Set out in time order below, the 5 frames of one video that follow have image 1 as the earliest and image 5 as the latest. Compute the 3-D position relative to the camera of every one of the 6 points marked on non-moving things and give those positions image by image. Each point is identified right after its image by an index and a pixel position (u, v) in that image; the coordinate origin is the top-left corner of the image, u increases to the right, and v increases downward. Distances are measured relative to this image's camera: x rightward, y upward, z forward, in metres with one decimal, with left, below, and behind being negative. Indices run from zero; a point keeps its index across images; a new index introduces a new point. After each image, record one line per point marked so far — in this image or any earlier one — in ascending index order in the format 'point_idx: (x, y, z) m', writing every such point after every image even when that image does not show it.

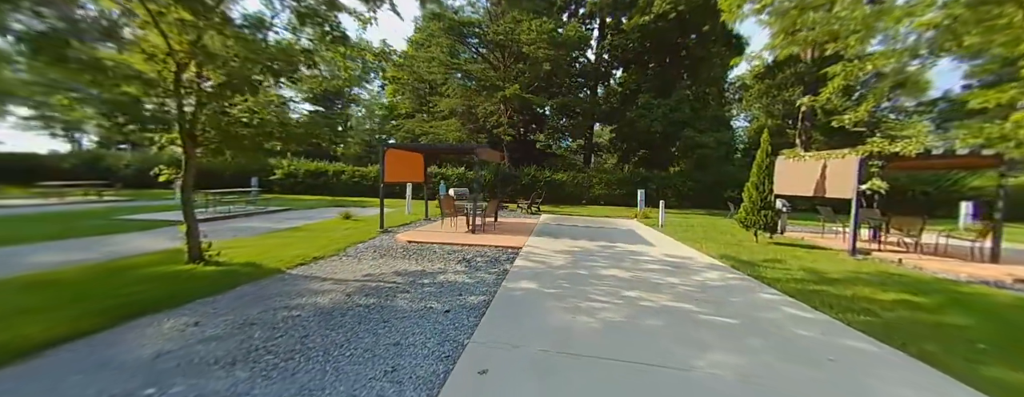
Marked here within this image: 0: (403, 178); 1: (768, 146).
0: (-3.3, +0.6, +9.1) m
1: (+6.3, +1.3, +7.8) m
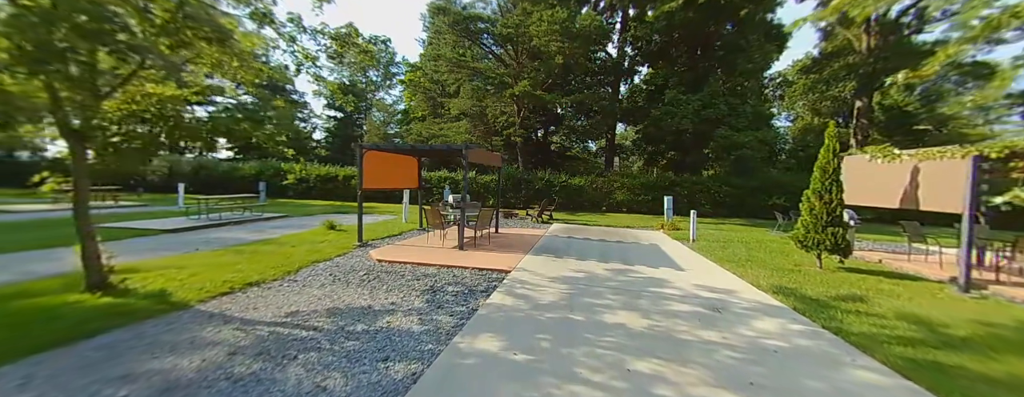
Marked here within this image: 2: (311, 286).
0: (-3.3, +0.4, +8.1) m
1: (+6.2, +1.1, +6.0) m
2: (-2.9, -1.3, +4.5) m
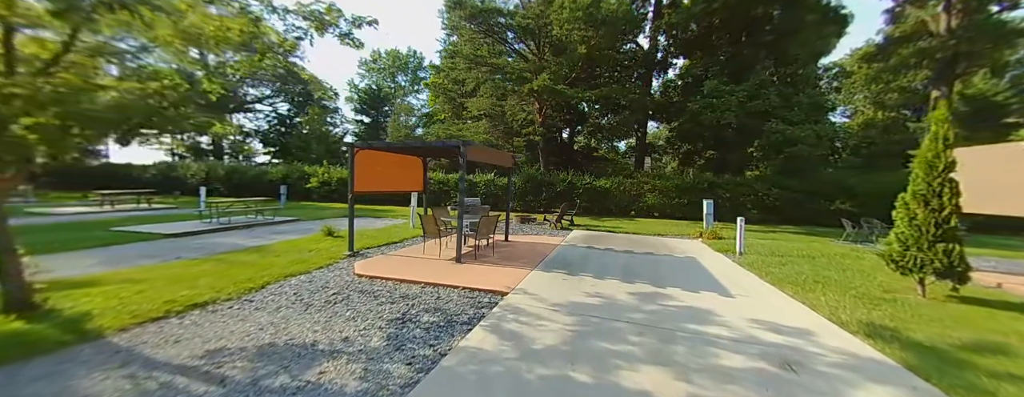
0: (-3.1, +0.3, +7.4) m
1: (+6.2, +1.0, +4.5) m
2: (-3.0, -1.3, +3.8) m
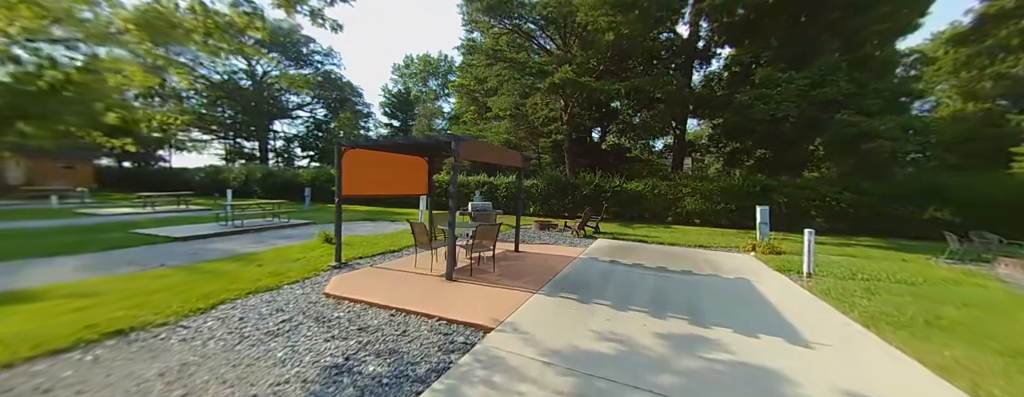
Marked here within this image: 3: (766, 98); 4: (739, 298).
0: (-2.9, +0.2, +6.7) m
1: (+6.1, +0.9, +2.9) m
2: (-3.2, -1.4, +3.1) m
3: (+11.3, +4.4, +14.1) m
4: (+3.5, -1.5, +4.9) m
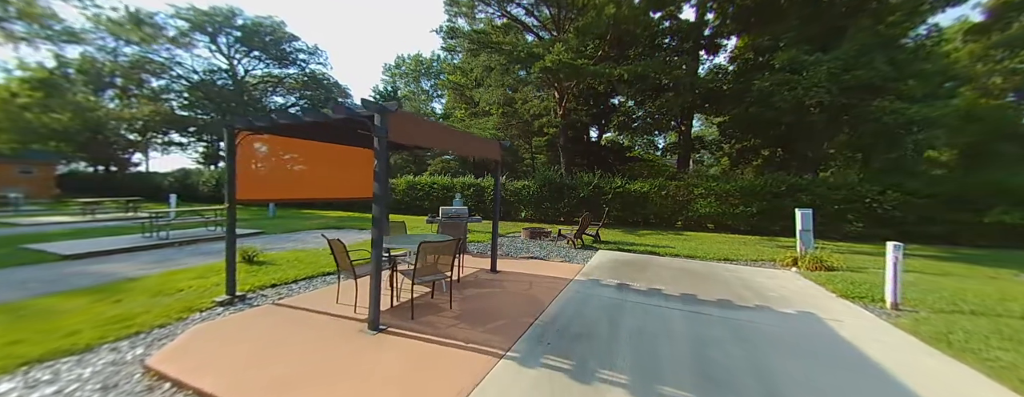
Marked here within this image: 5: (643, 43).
0: (-3.3, +0.1, +5.0) m
1: (+5.7, +0.9, +1.3) m
2: (-3.6, -1.5, +1.4) m
3: (+10.8, +4.3, +12.5) m
4: (+3.1, -1.5, +3.2) m
5: (+6.0, +7.0, +14.3) m
